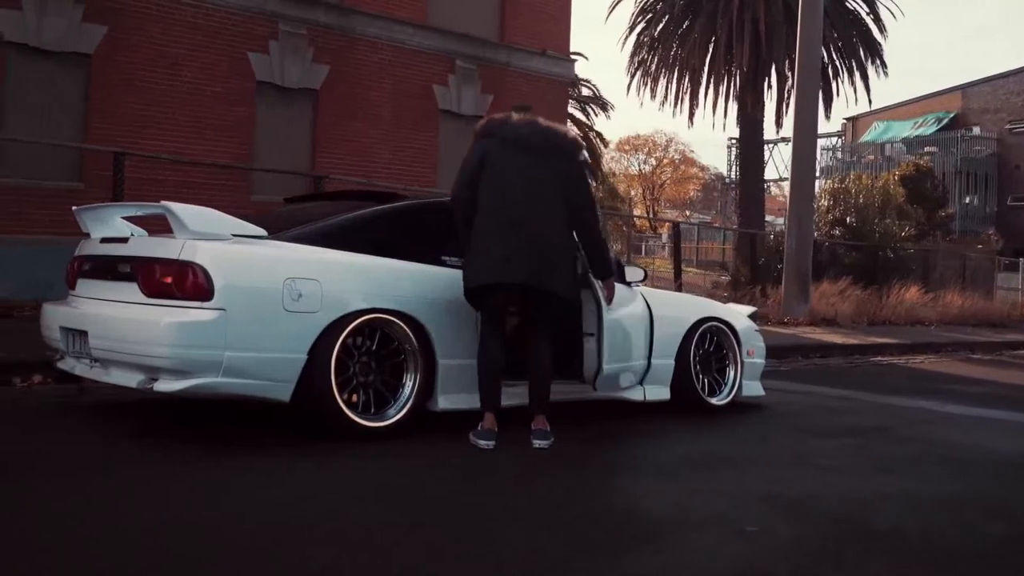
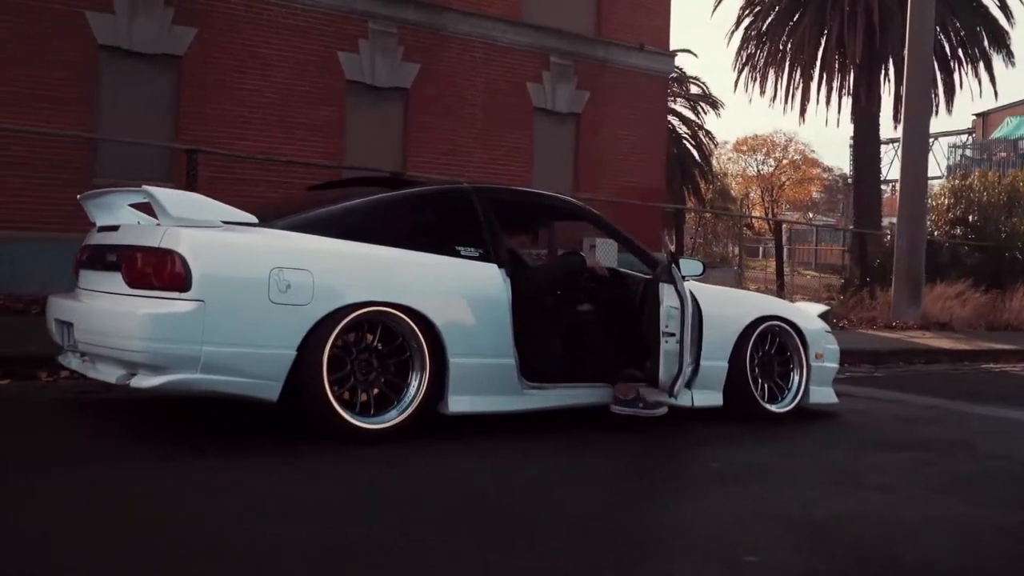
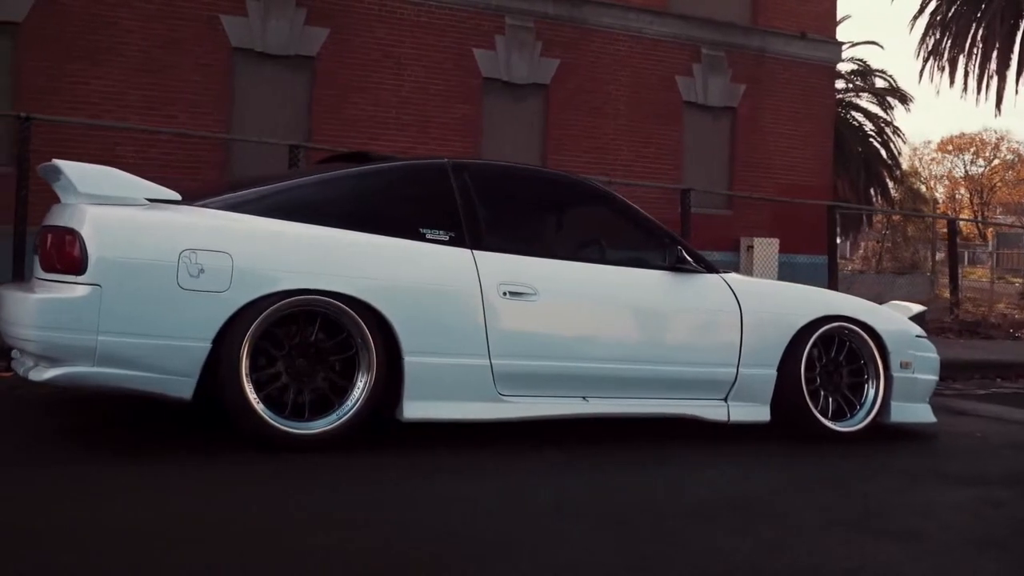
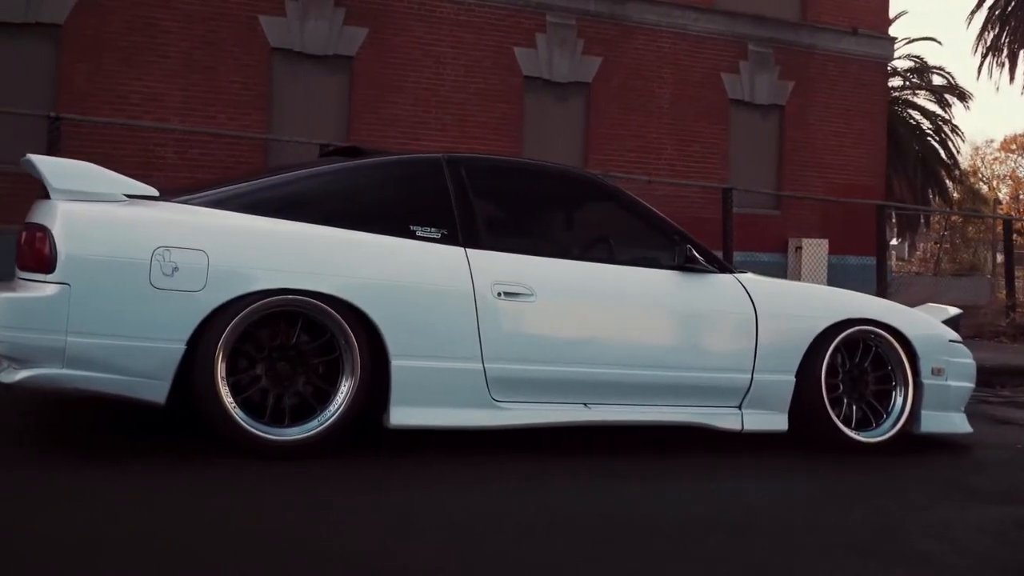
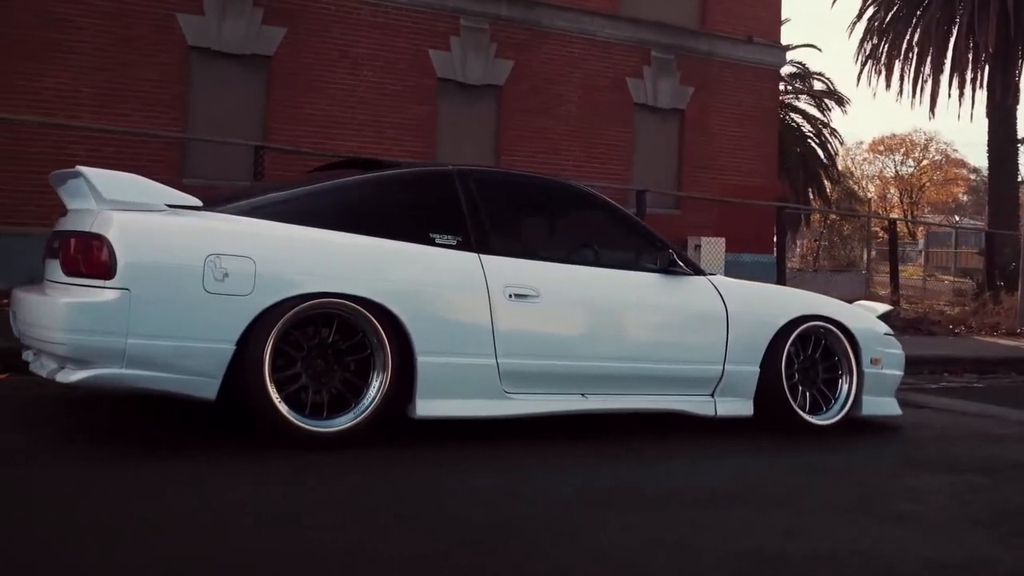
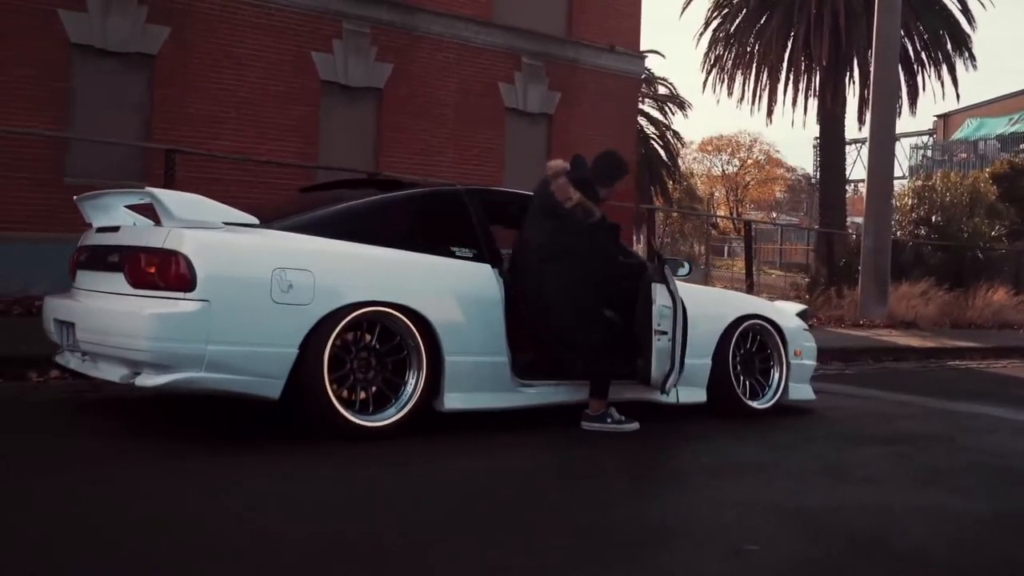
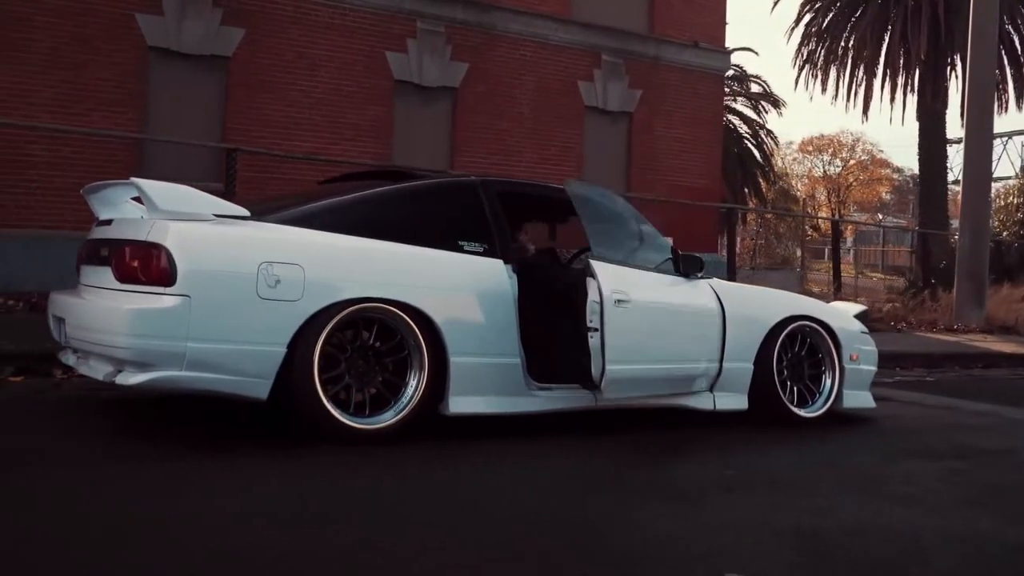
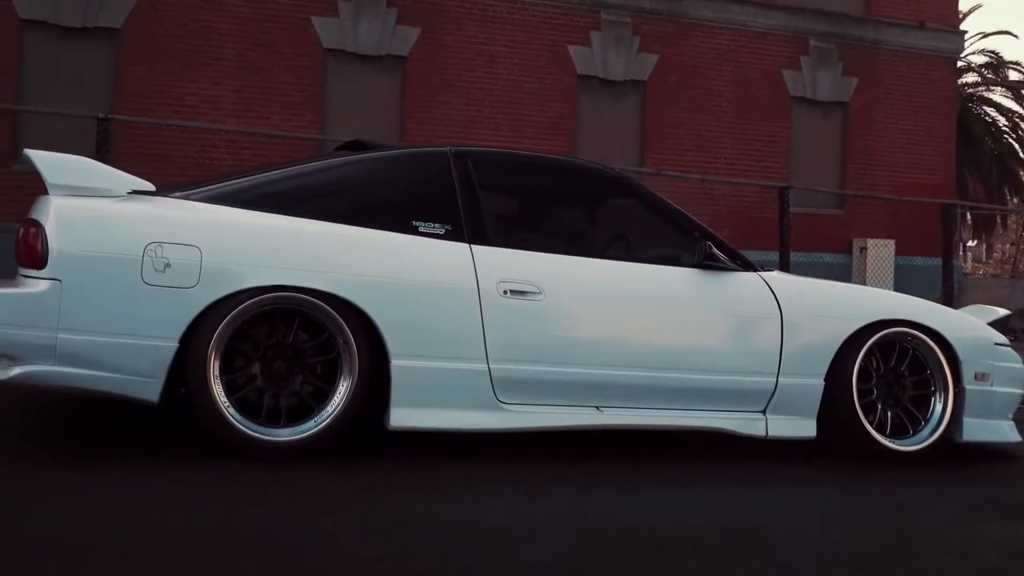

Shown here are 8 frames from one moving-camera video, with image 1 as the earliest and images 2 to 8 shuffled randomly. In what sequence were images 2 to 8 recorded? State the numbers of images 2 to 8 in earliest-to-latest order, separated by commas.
6, 2, 7, 5, 3, 4, 8
